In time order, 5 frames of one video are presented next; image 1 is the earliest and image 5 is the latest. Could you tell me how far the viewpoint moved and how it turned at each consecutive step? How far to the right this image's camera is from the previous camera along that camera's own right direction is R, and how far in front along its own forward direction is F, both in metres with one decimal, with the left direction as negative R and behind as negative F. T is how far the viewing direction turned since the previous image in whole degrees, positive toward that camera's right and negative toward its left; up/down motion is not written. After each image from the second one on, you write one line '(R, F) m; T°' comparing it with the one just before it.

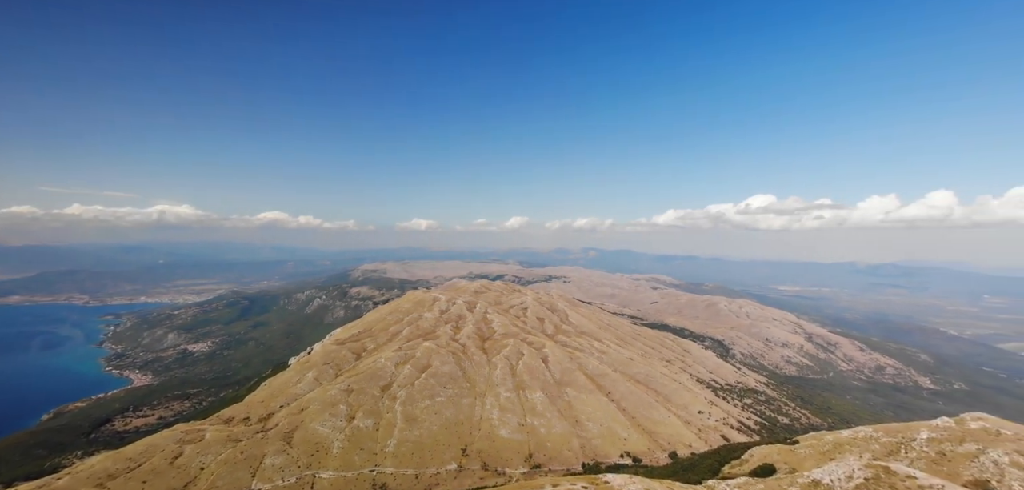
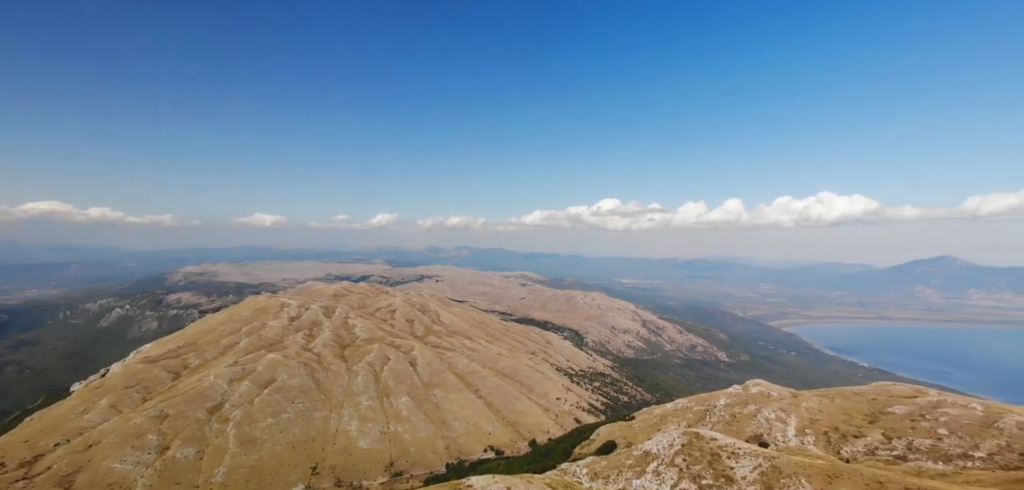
(+9.1, -4.1) m; +16°
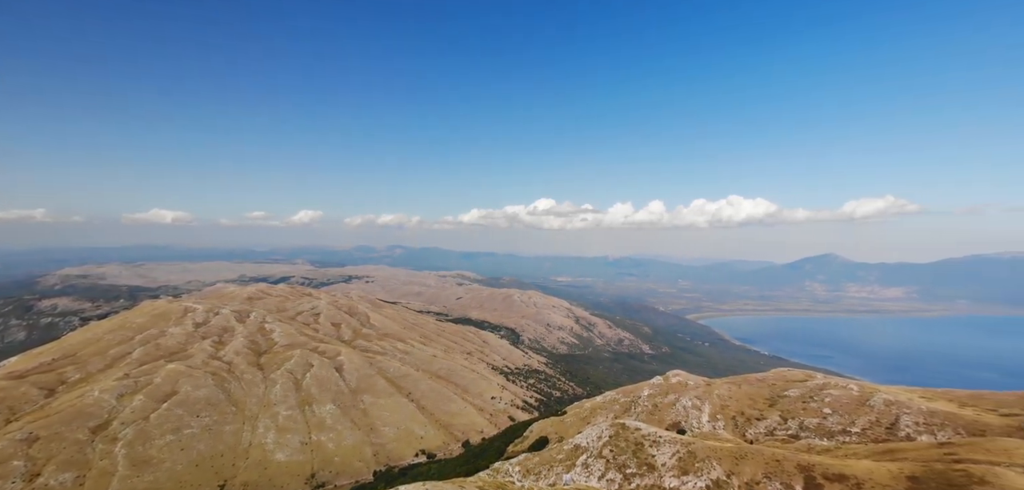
(+3.4, -1.8) m; +7°
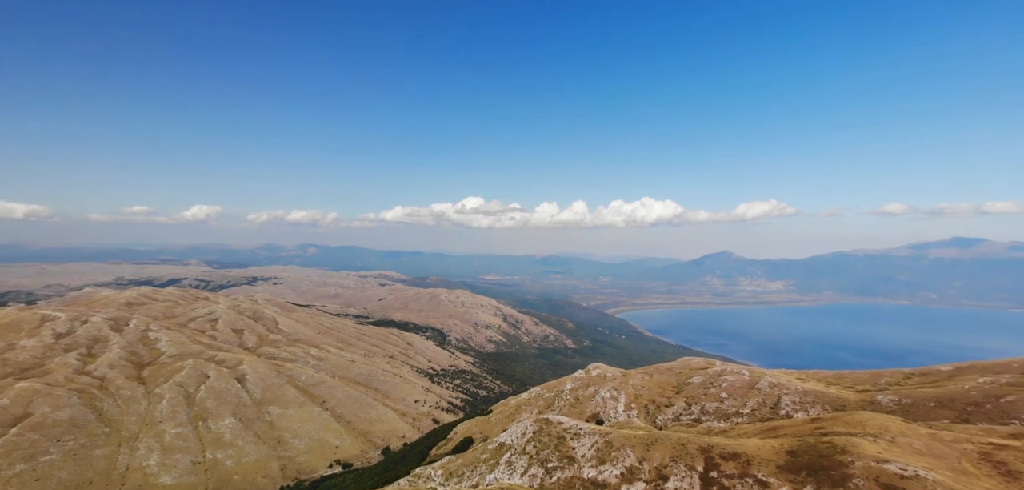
(+4.2, -0.7) m; +8°
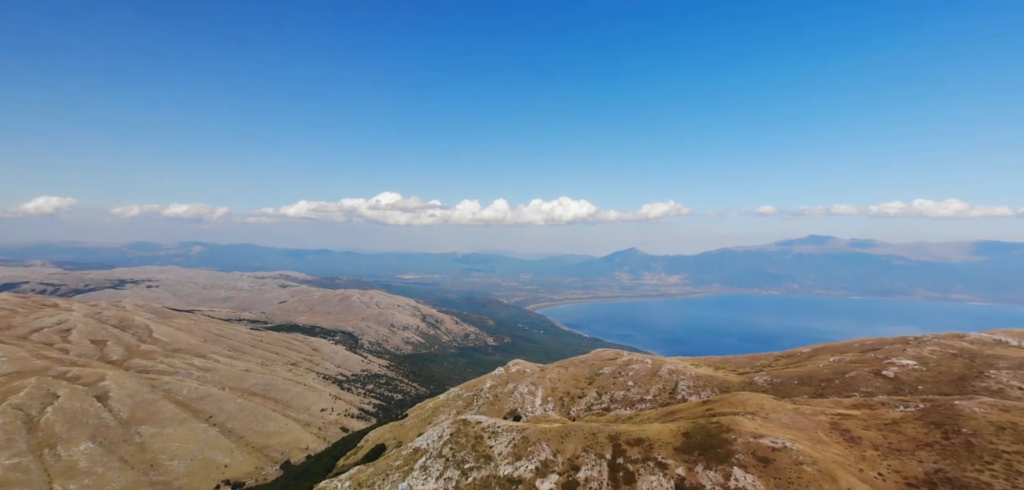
(+5.1, +2.6) m; +9°
